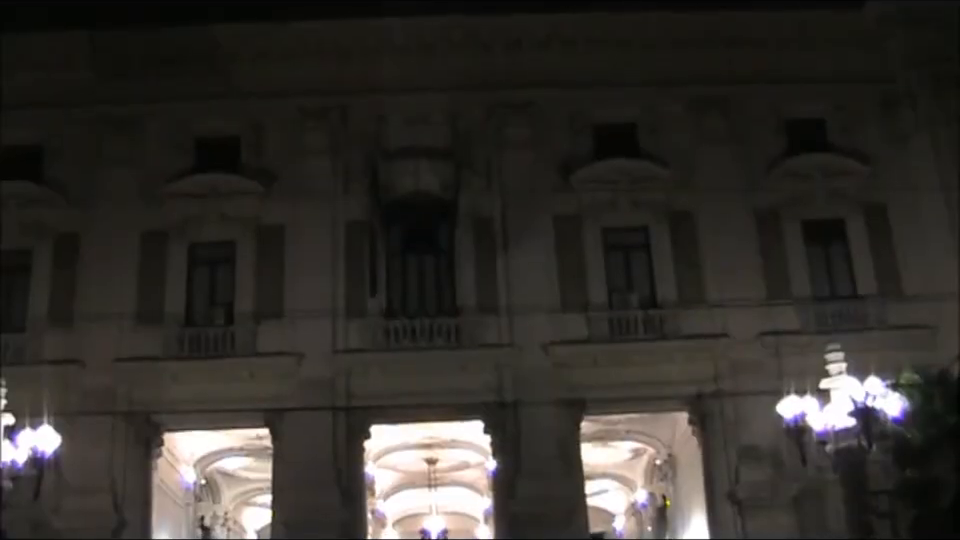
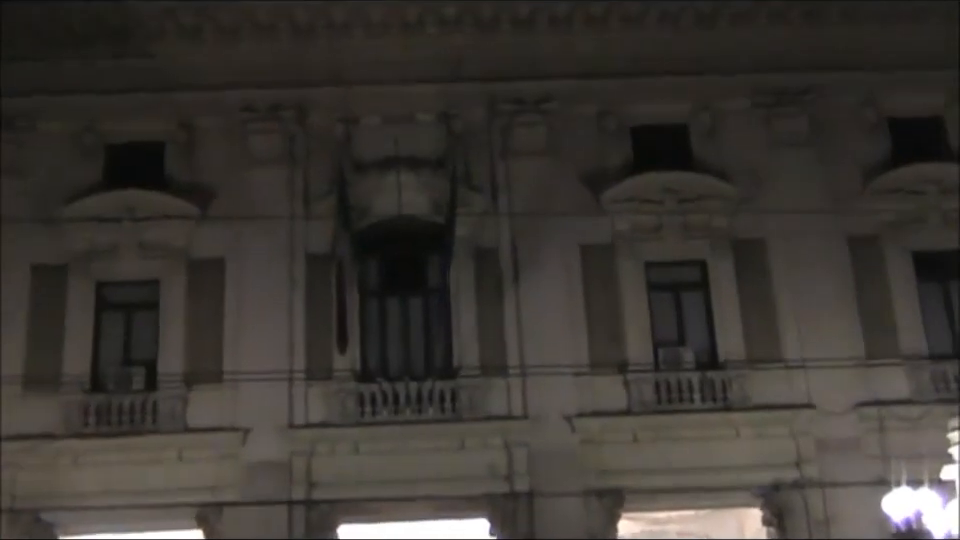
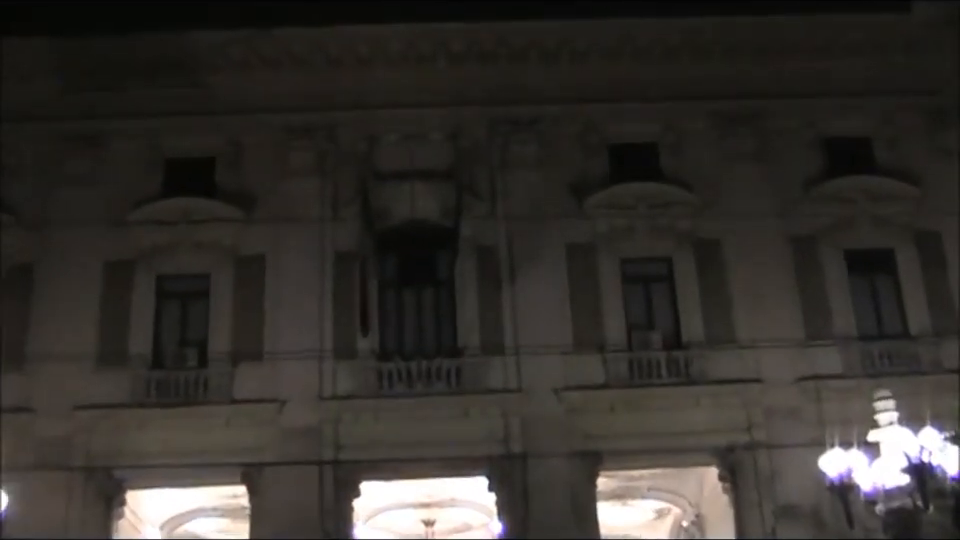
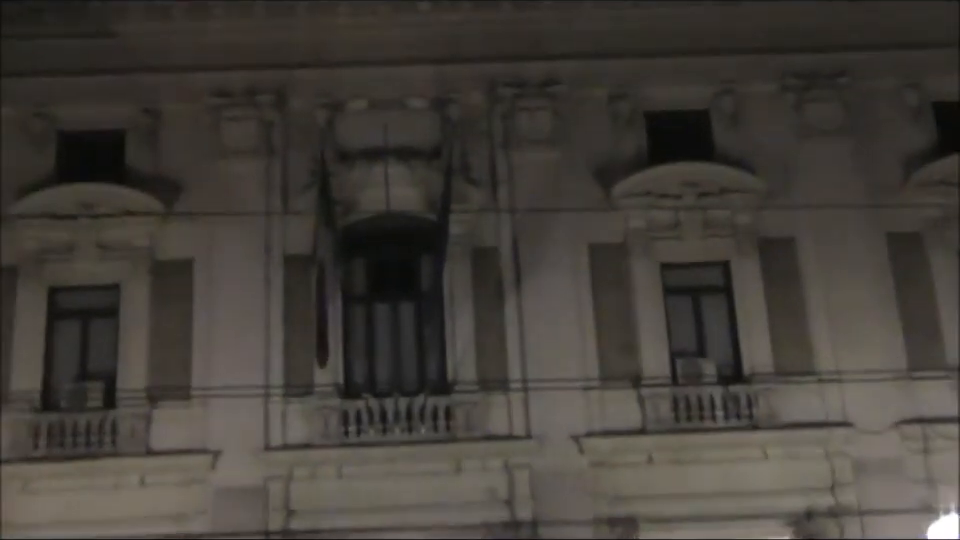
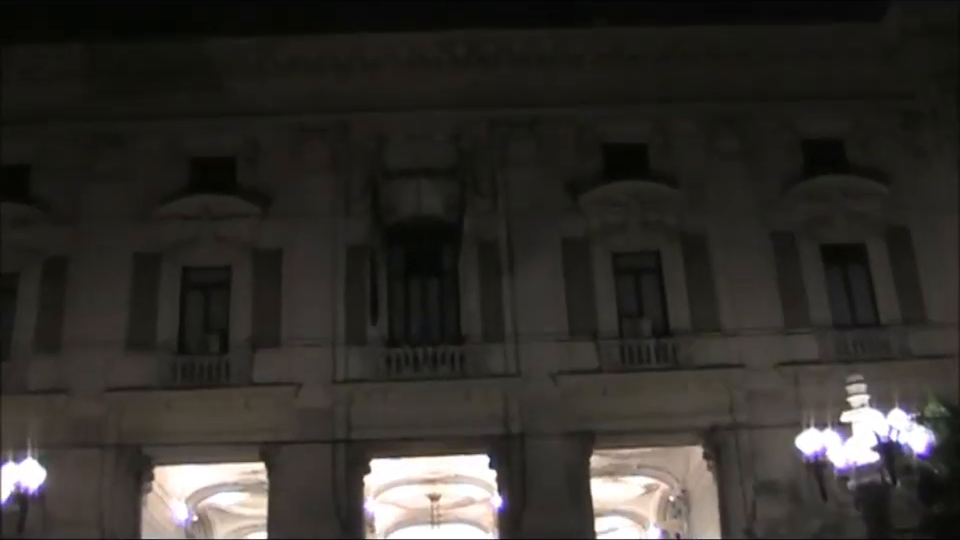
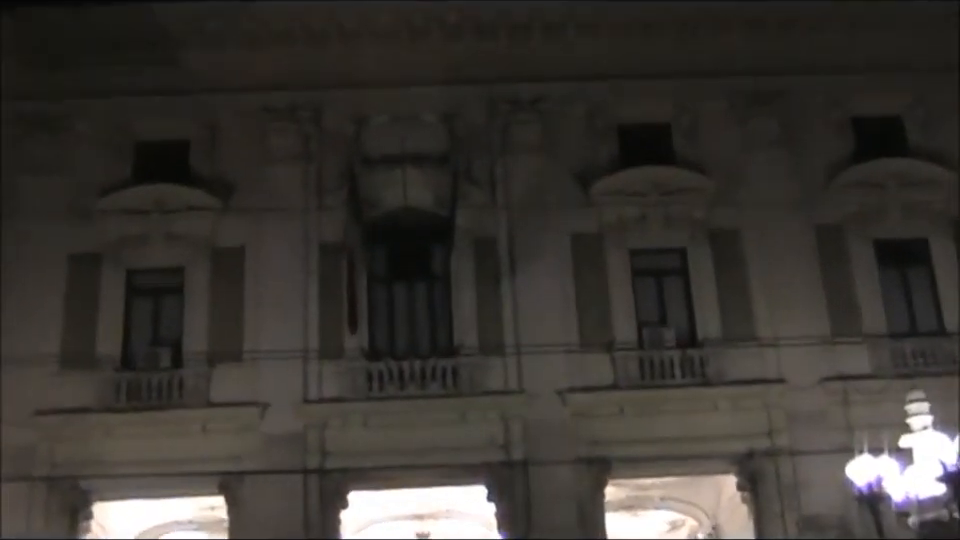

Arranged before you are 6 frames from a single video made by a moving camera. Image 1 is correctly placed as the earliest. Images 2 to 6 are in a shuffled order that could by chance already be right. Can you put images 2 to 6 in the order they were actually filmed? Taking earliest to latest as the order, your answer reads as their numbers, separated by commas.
5, 3, 6, 2, 4
